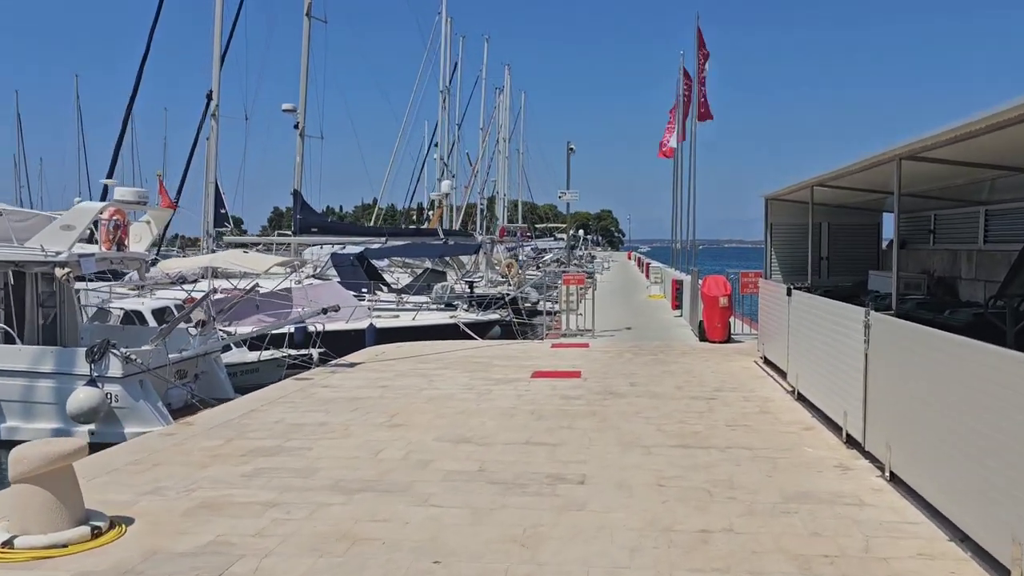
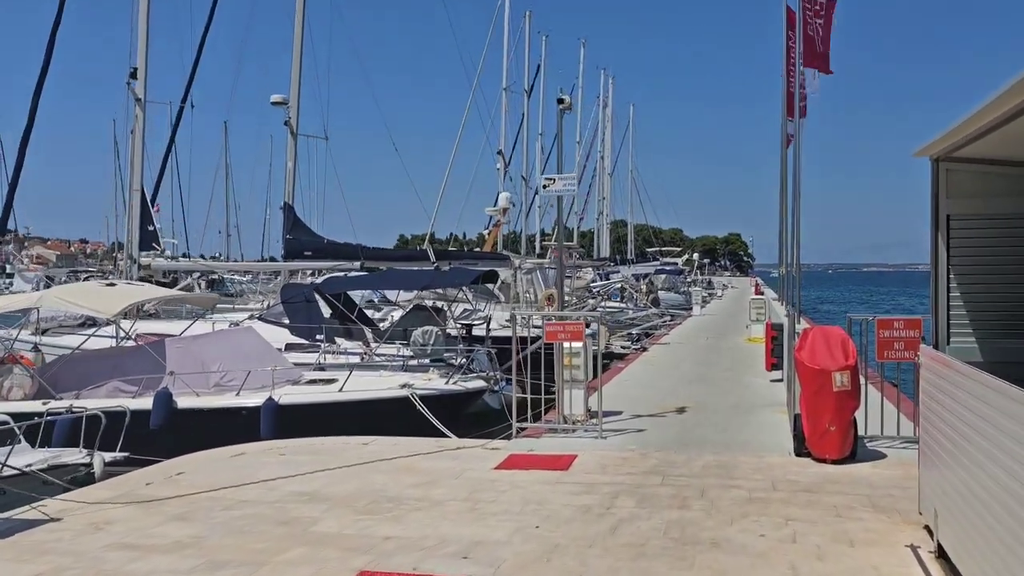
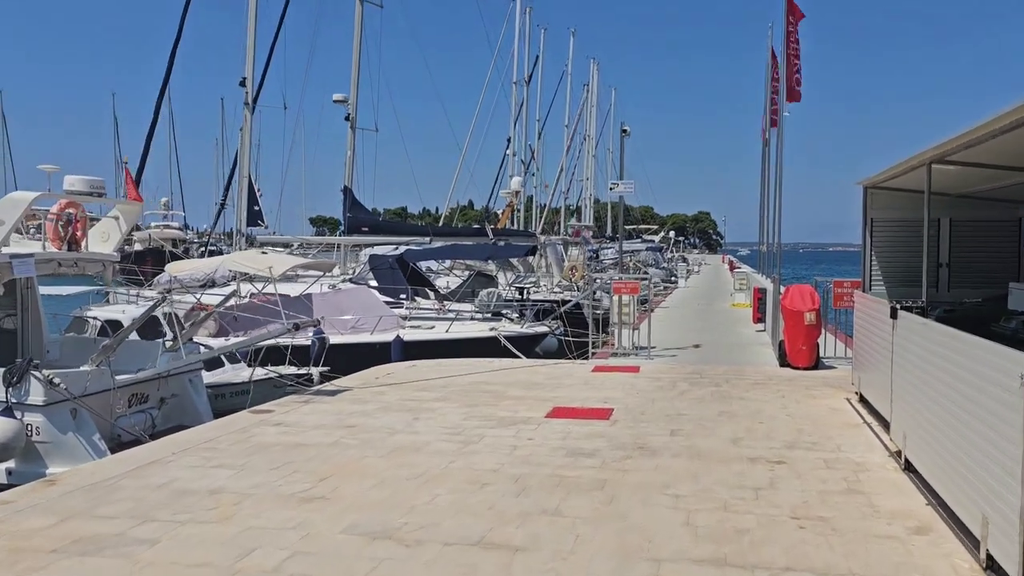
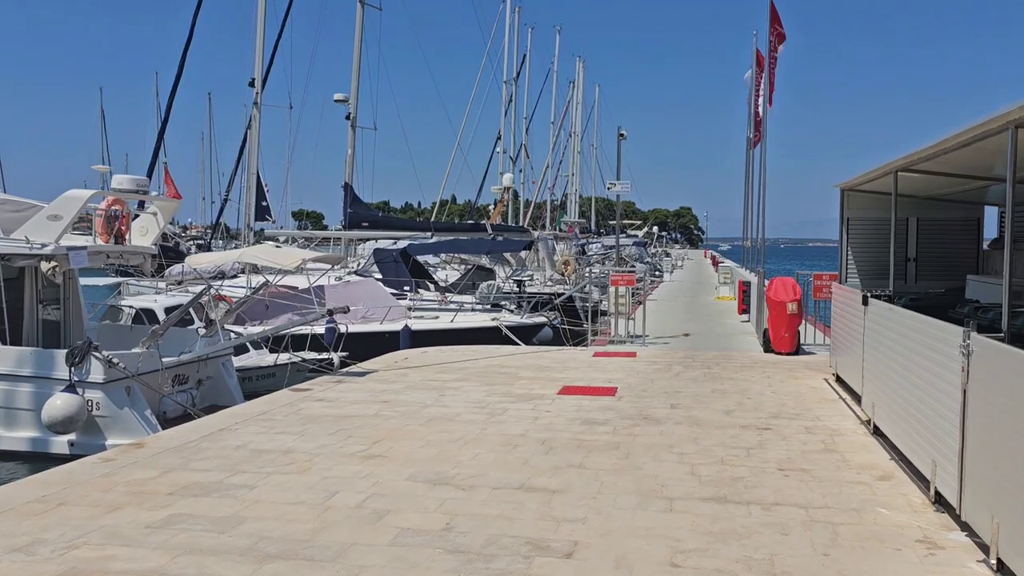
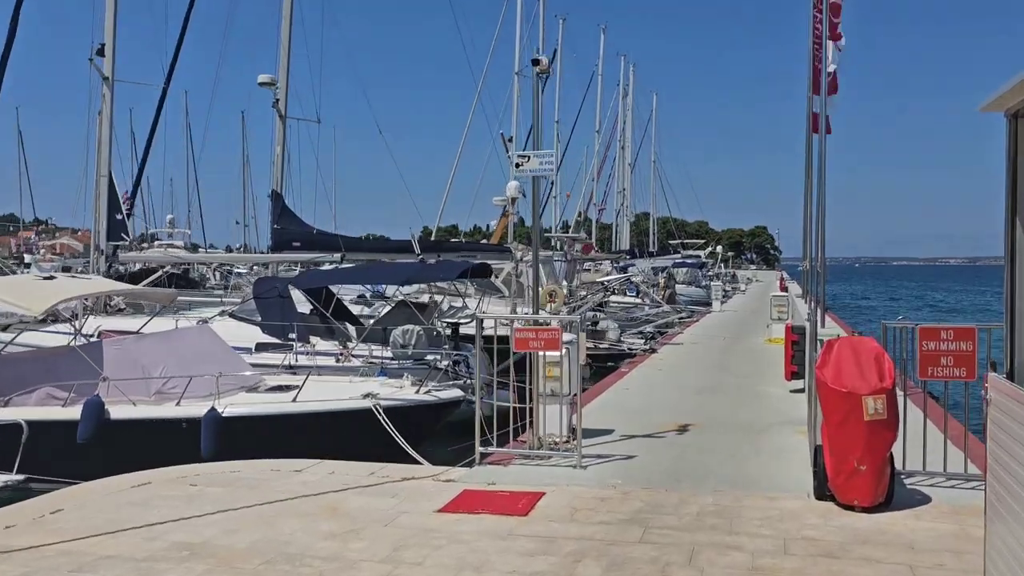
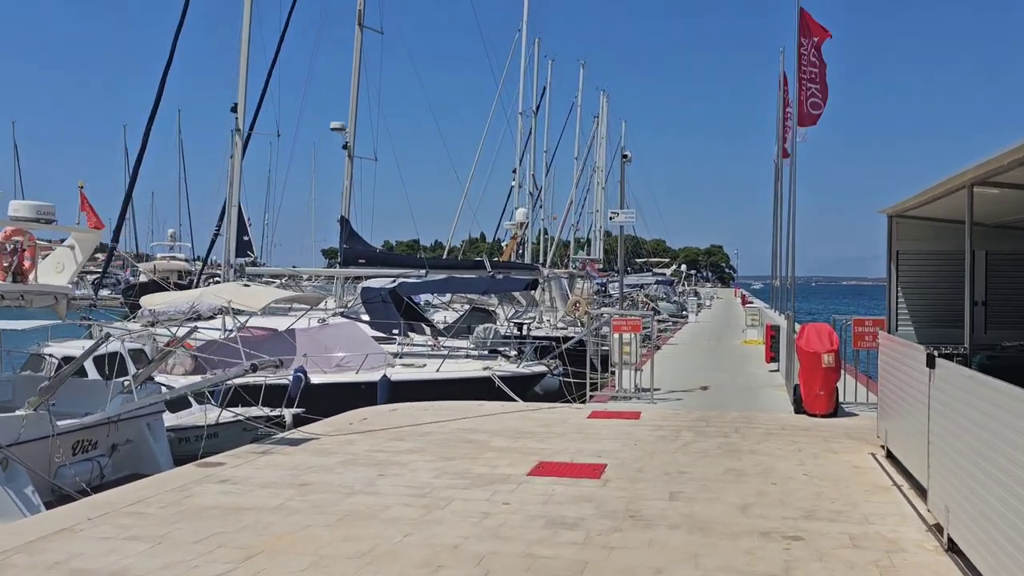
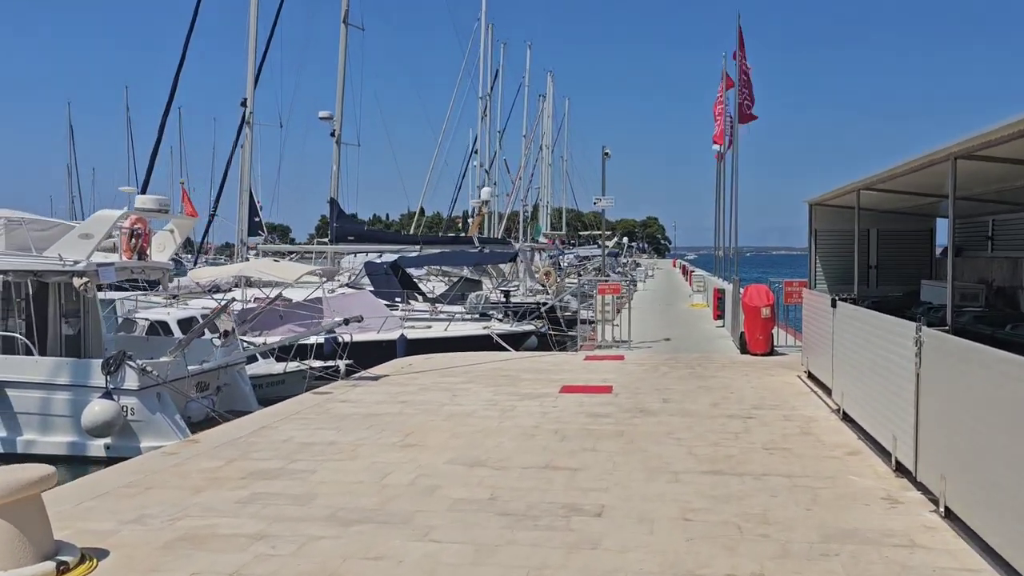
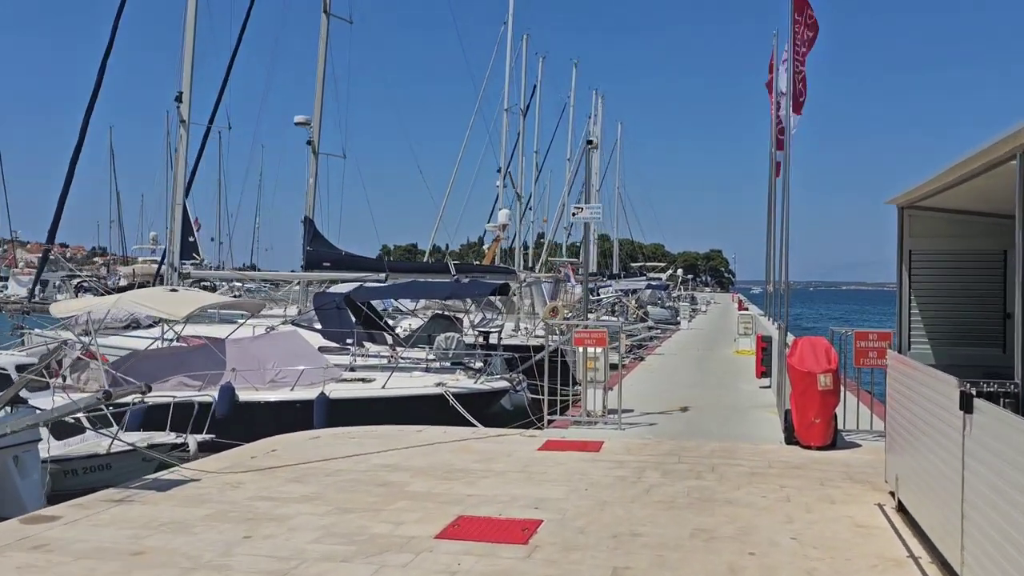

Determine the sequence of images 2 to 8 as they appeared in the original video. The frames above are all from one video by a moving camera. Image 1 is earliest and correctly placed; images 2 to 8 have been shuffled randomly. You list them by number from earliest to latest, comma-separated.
7, 4, 3, 6, 8, 2, 5
